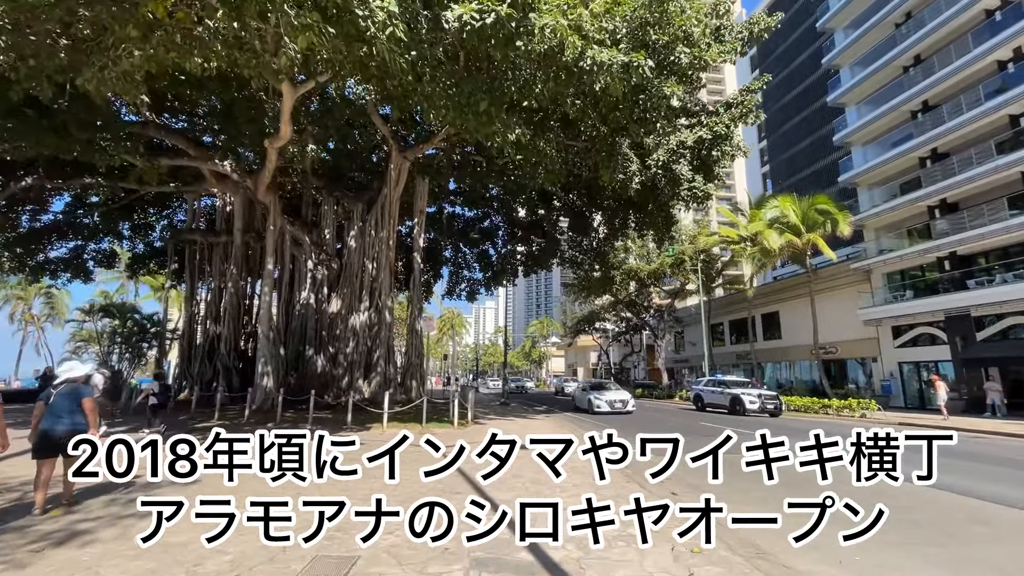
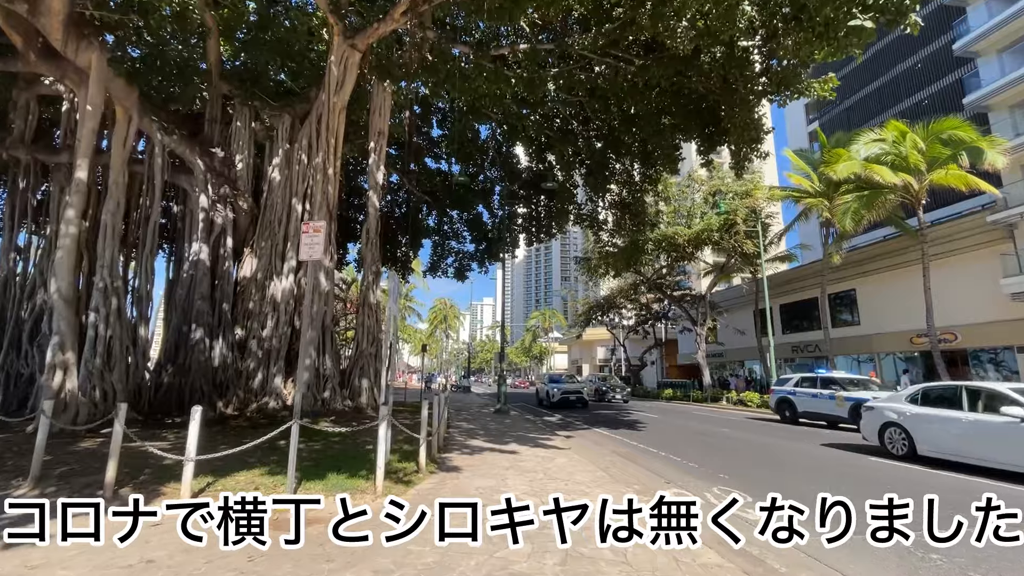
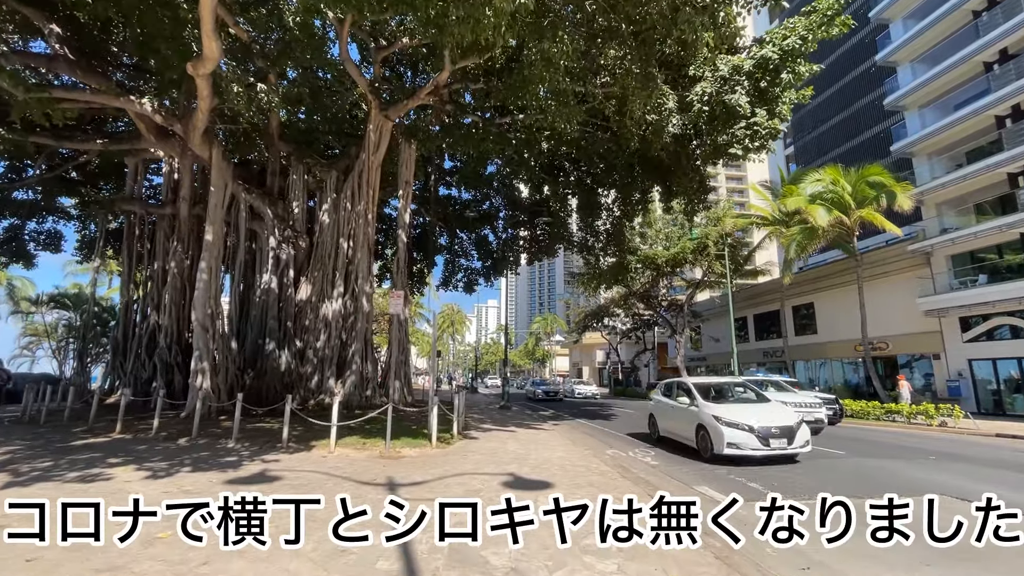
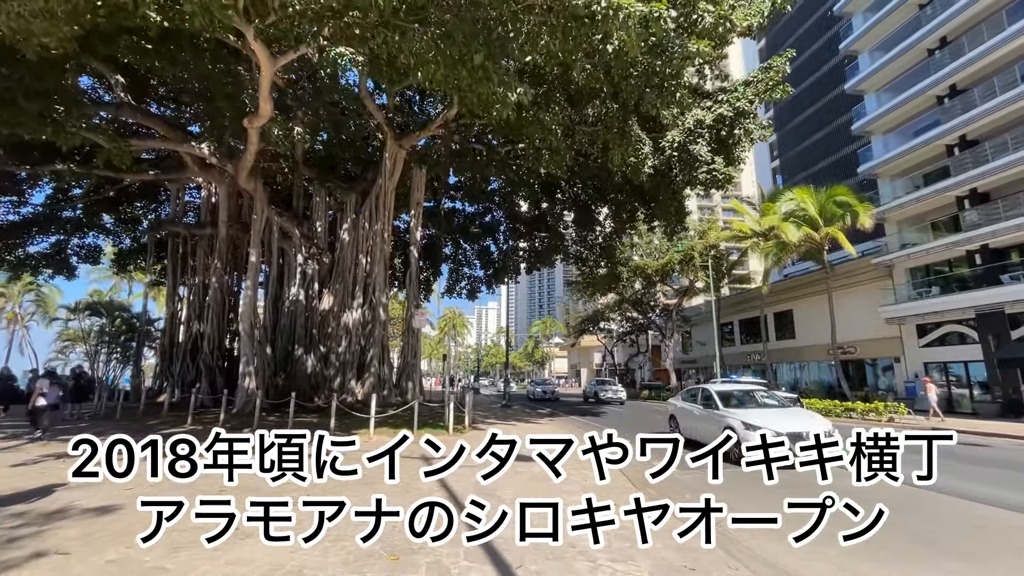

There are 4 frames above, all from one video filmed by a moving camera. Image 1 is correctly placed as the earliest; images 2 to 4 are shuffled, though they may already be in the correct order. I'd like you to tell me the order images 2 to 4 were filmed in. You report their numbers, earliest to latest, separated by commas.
4, 3, 2
